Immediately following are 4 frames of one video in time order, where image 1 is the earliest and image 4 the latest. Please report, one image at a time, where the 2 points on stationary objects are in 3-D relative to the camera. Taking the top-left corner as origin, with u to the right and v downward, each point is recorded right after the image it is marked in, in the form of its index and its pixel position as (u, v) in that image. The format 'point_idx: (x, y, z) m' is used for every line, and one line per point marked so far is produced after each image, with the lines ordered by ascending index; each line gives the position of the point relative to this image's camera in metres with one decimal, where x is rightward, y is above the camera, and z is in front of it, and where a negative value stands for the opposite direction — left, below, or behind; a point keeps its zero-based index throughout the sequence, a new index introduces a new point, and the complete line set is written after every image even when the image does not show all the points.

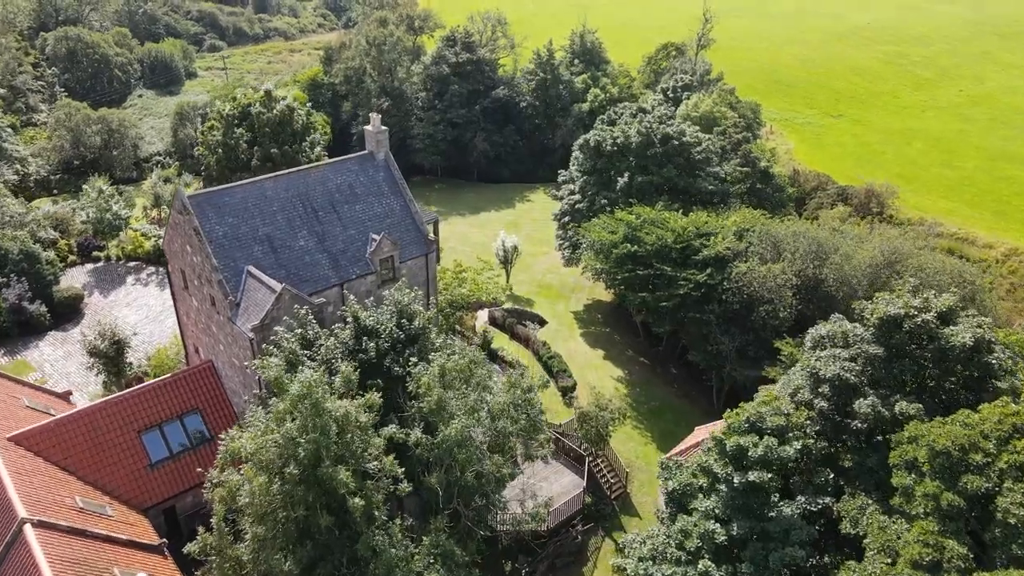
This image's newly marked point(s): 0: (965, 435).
0: (+11.1, -3.6, +19.2) m
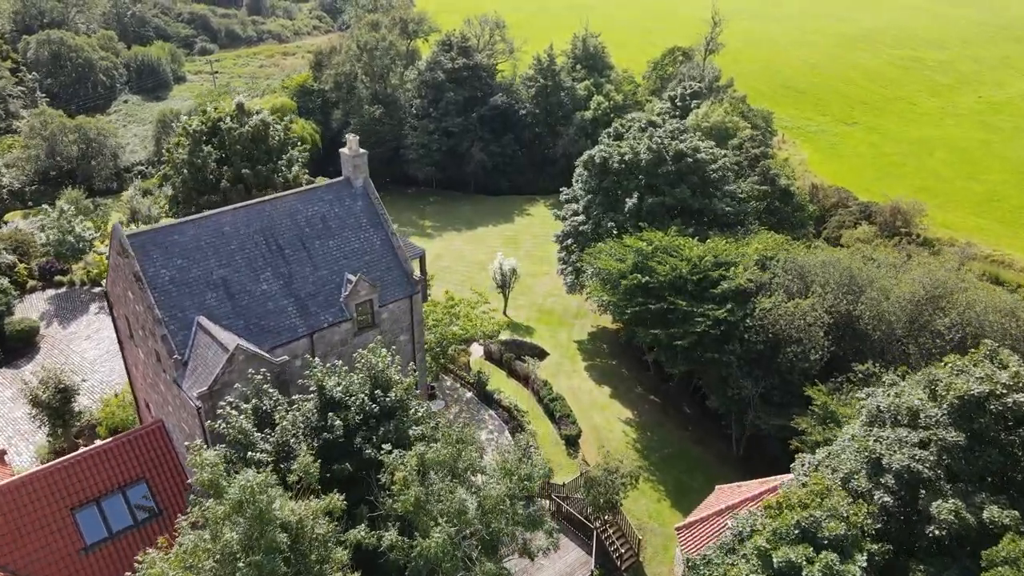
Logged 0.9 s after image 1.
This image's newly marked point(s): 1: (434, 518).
0: (+10.9, -5.3, +14.9) m
1: (-1.9, -5.5, +18.7) m
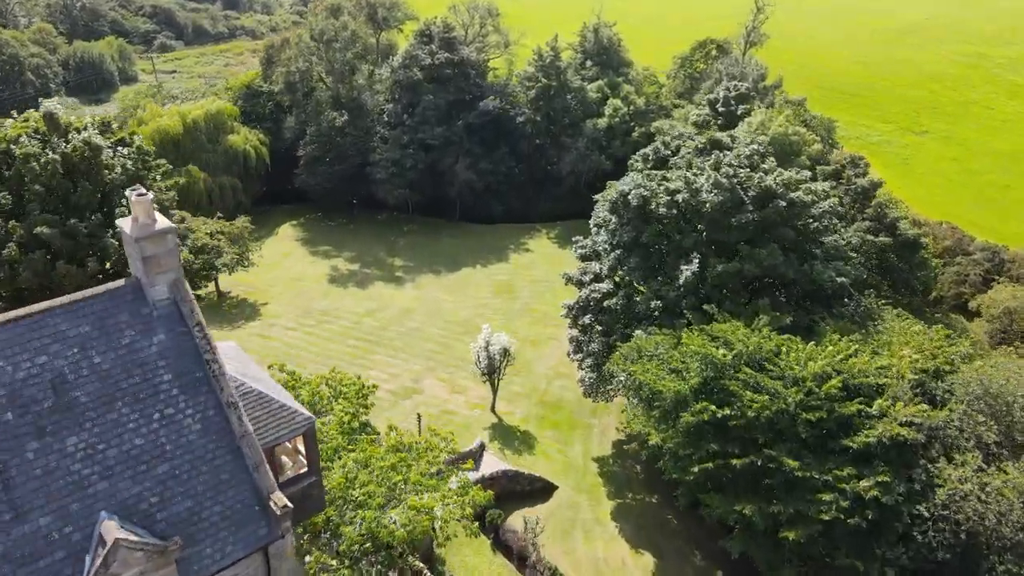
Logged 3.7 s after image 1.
0: (+10.5, -9.4, -1.2) m
1: (-2.3, -9.5, +2.6) m
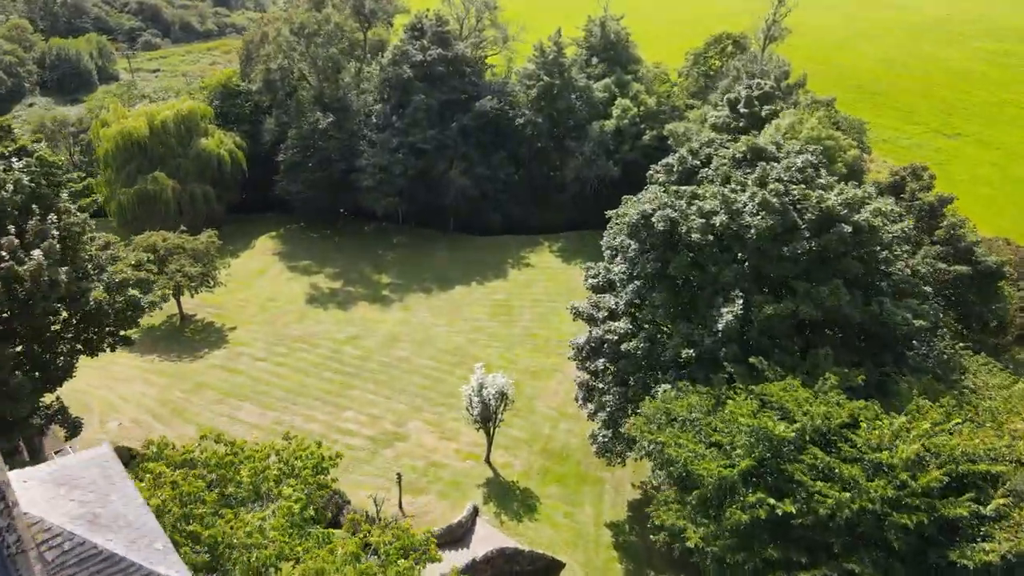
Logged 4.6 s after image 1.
0: (+10.4, -10.7, -6.7) m
1: (-2.4, -10.8, -2.9) m
